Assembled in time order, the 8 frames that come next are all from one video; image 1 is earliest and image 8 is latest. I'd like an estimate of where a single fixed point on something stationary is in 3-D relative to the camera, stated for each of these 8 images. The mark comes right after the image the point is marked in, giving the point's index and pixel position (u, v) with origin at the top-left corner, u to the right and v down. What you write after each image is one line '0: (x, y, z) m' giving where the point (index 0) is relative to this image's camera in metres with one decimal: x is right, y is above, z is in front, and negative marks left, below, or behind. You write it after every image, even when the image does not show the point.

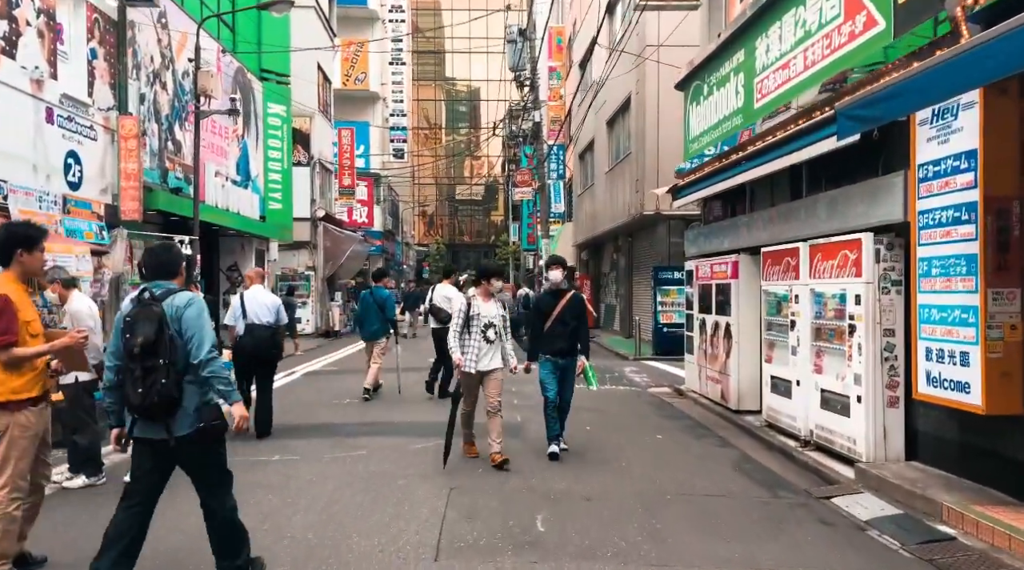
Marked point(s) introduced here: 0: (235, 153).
0: (-6.5, +3.1, +19.9) m
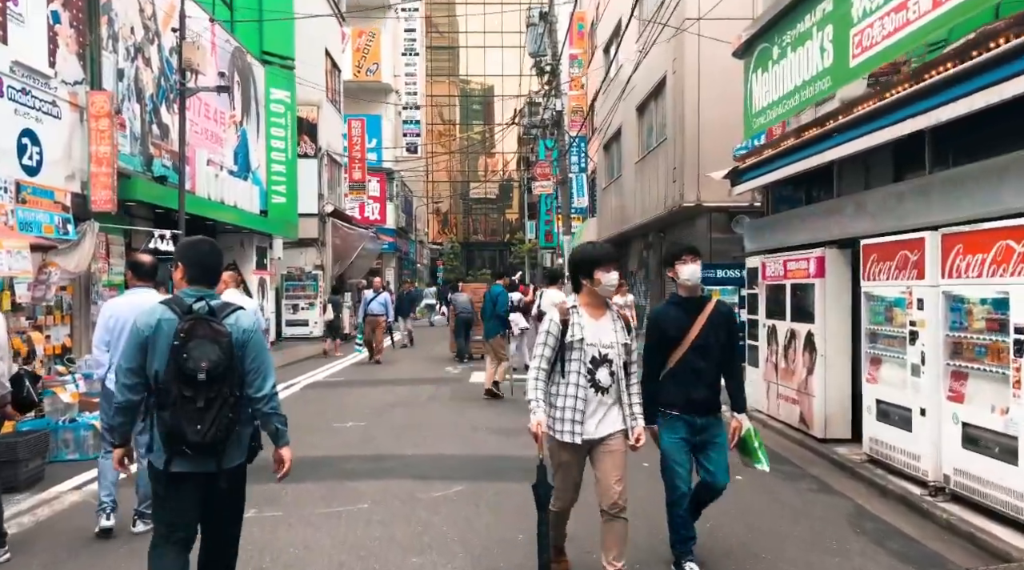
0: (-6.0, +3.1, +18.2) m
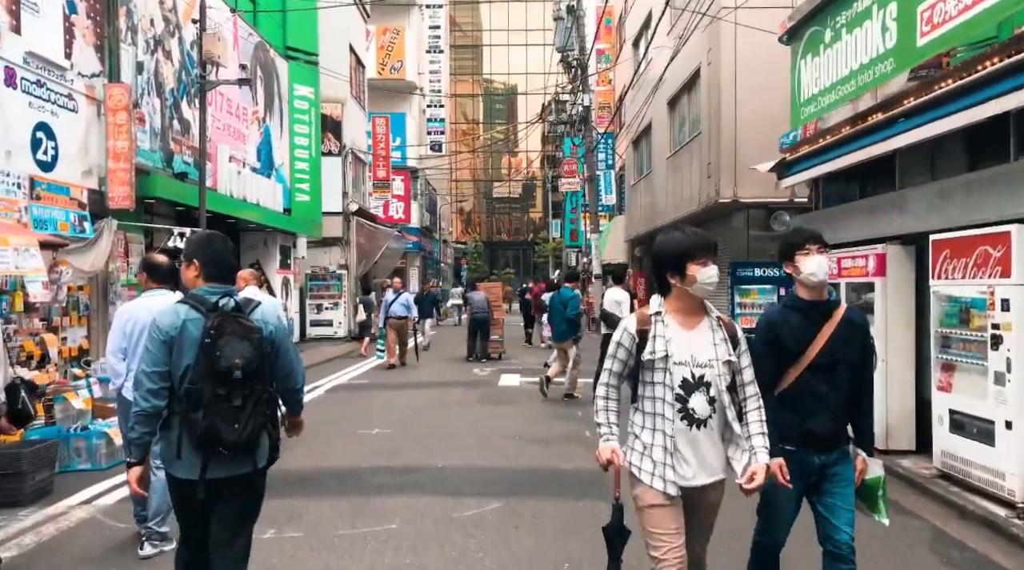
0: (-5.4, +3.1, +17.8) m
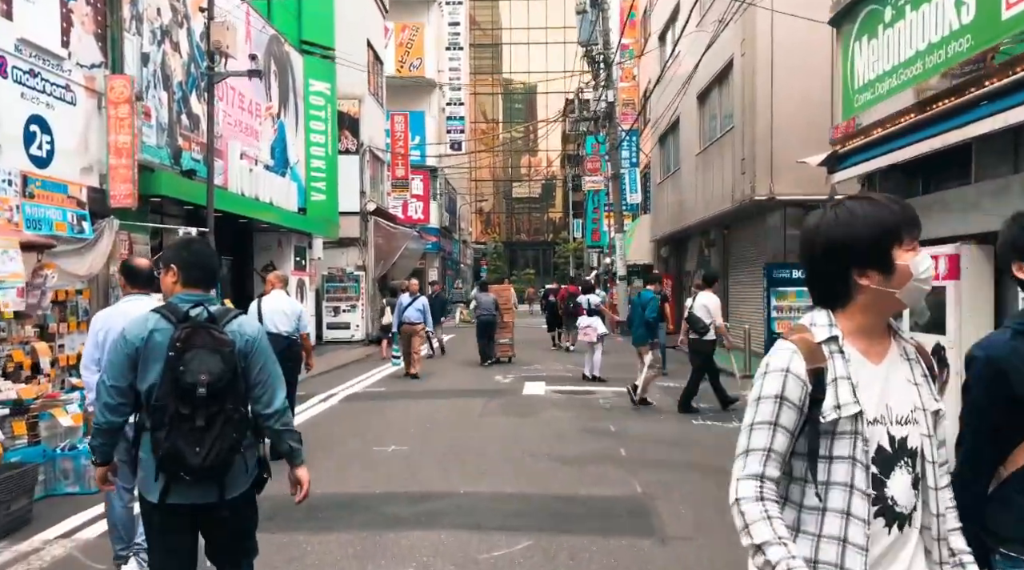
0: (-4.9, +3.0, +17.2) m
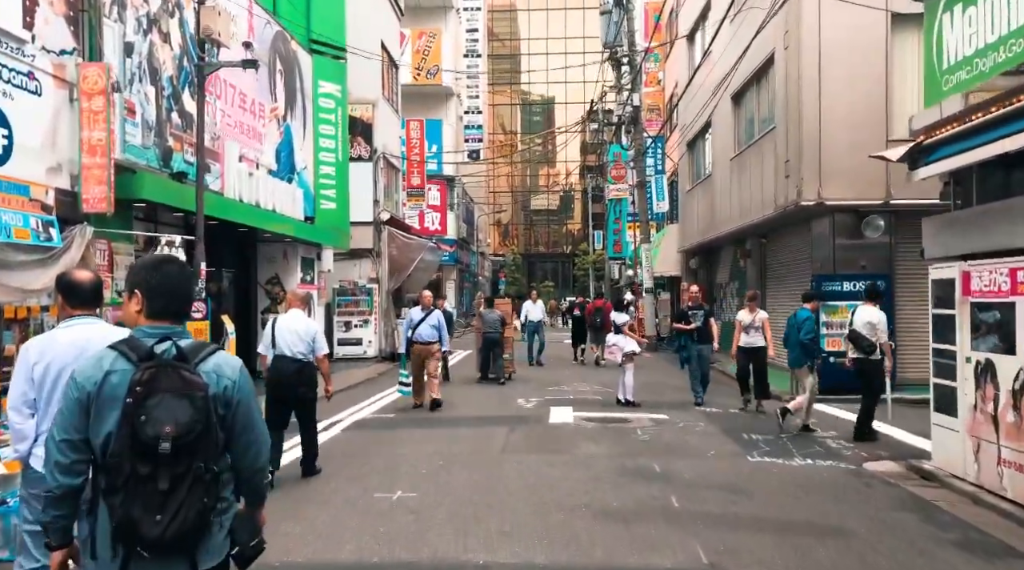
0: (-4.5, +2.8, +16.0) m
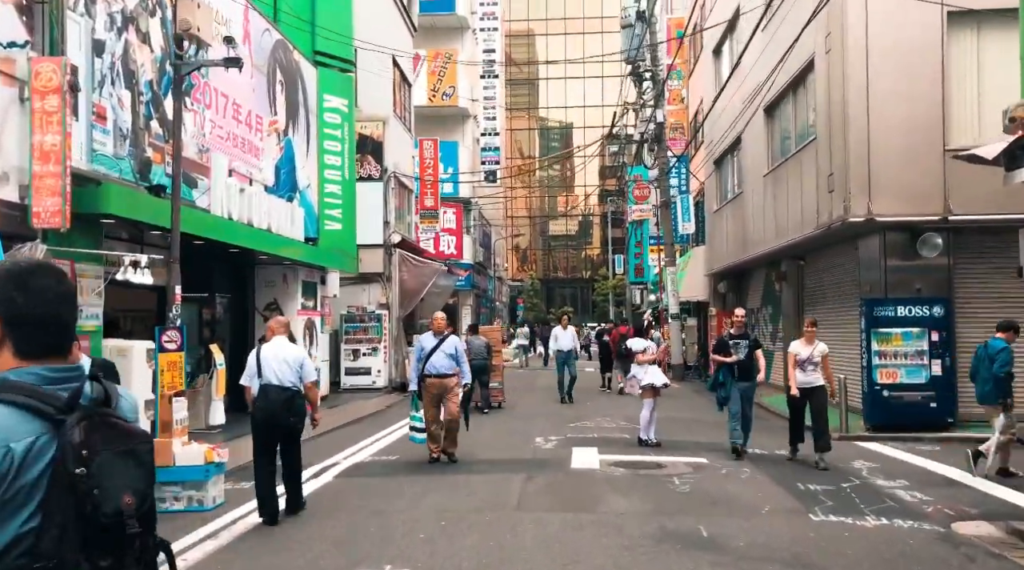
0: (-4.2, +2.3, +14.9) m
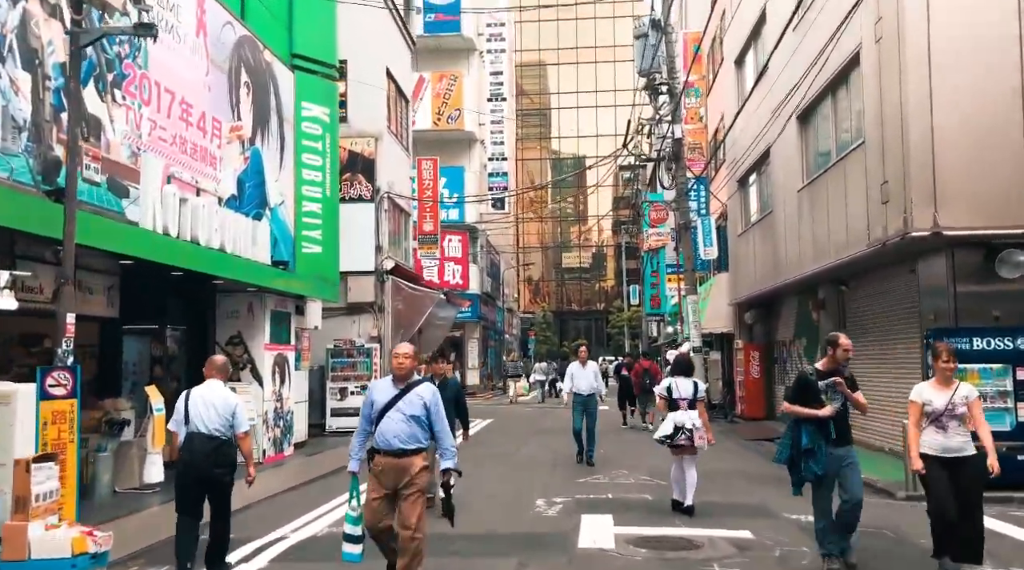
0: (-4.2, +1.9, +12.9) m
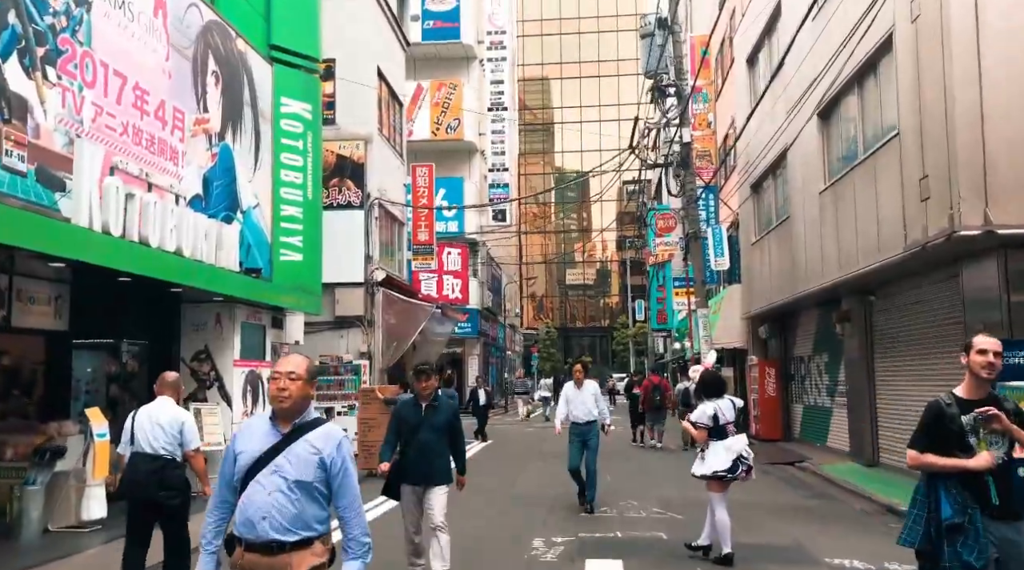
0: (-4.3, +1.7, +11.6) m
